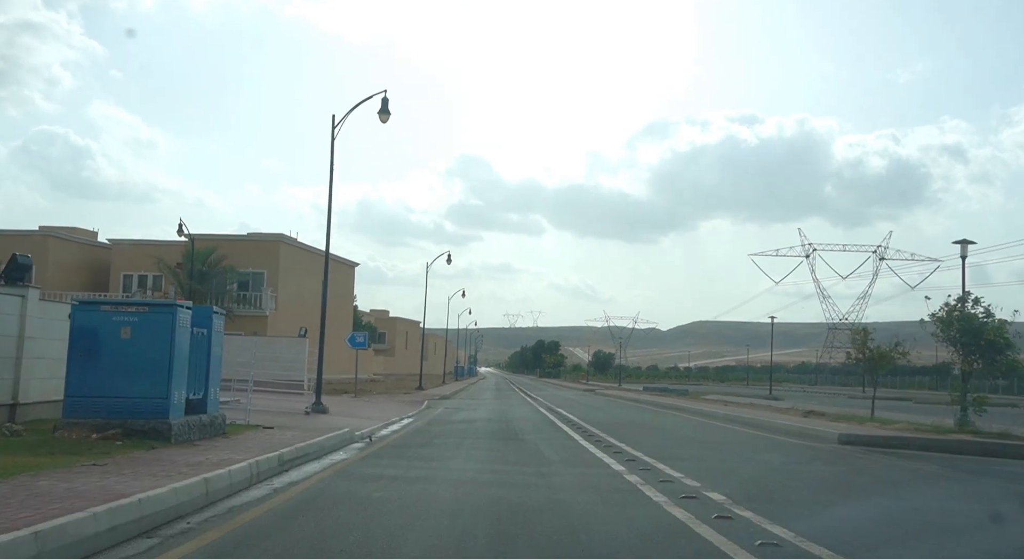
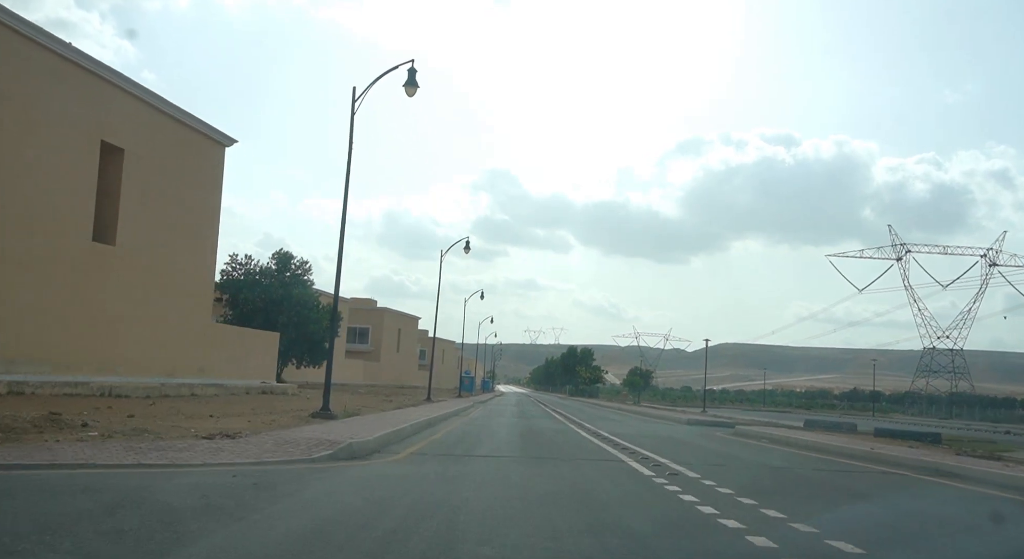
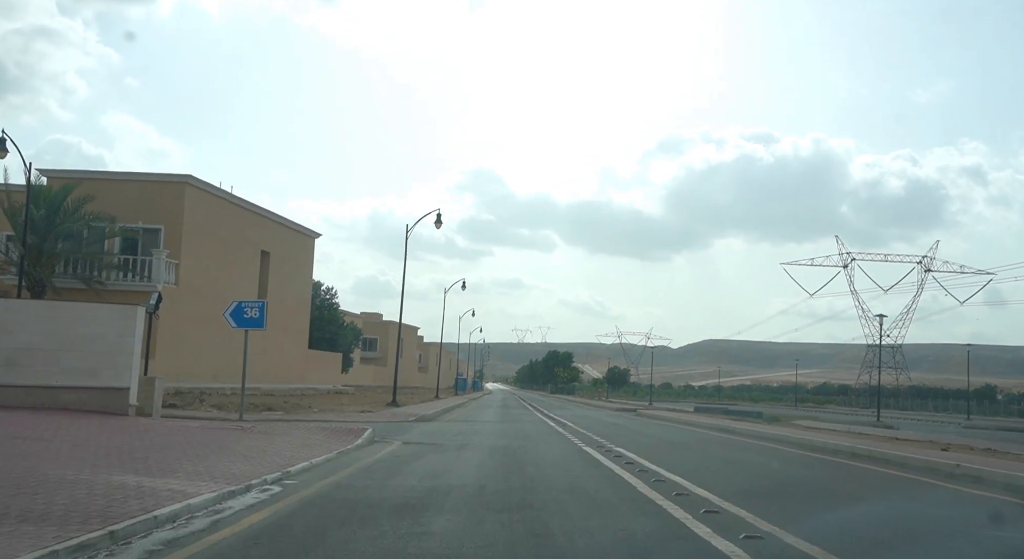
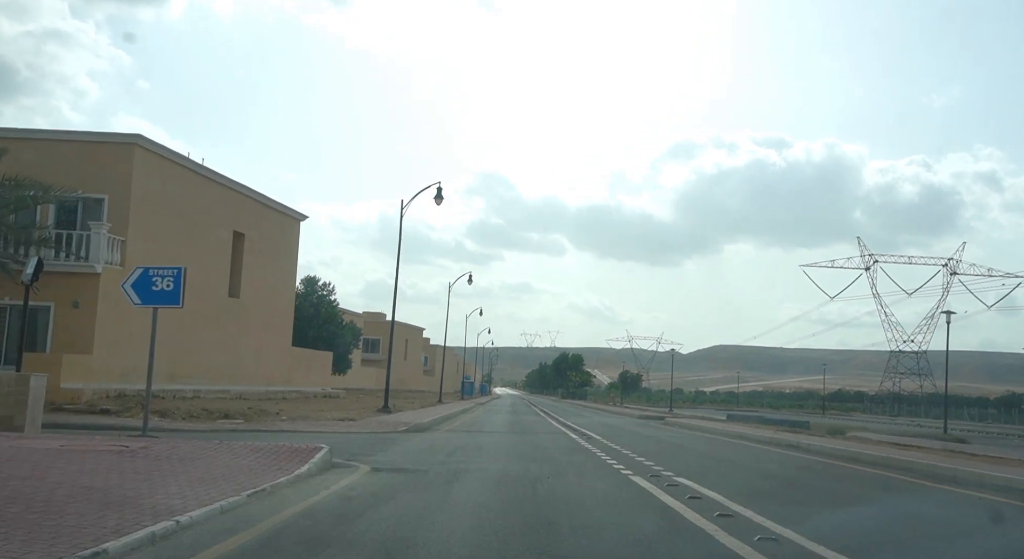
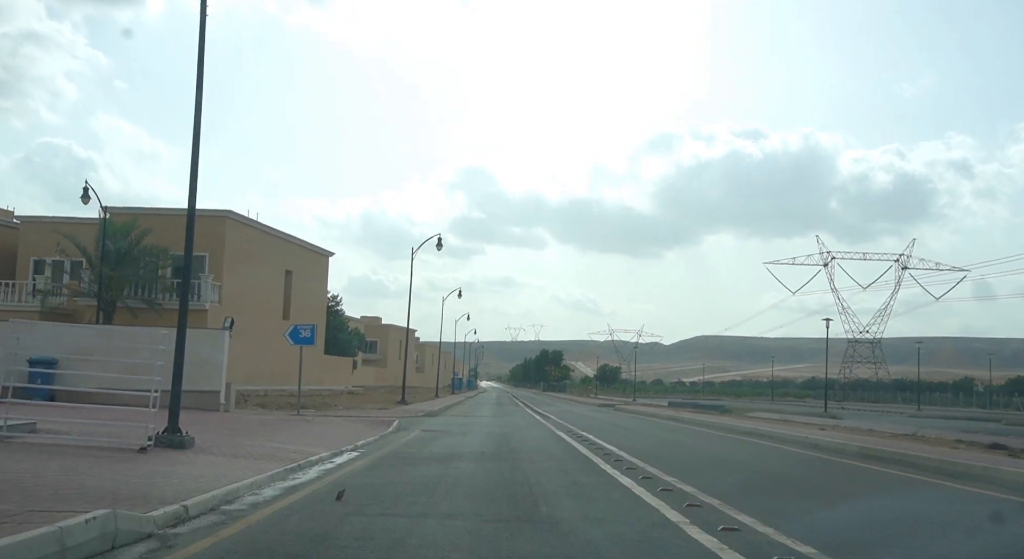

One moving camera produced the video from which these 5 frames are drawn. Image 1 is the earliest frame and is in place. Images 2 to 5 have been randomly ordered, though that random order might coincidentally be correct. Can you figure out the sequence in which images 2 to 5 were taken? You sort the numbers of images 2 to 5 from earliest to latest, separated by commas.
5, 3, 4, 2
